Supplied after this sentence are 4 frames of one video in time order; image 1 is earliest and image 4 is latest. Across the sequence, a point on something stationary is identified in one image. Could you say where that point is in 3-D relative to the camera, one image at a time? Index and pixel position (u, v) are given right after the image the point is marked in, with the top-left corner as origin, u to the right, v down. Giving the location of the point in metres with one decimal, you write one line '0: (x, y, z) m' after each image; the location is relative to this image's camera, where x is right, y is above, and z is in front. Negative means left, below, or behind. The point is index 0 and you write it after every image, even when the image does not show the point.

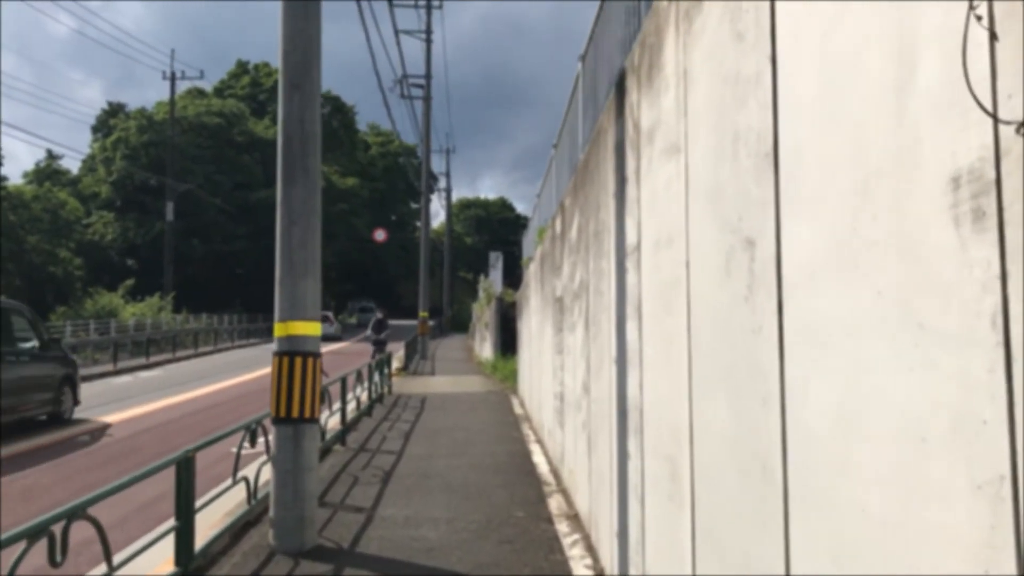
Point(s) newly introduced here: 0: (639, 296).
0: (+0.7, -0.1, +4.9) m
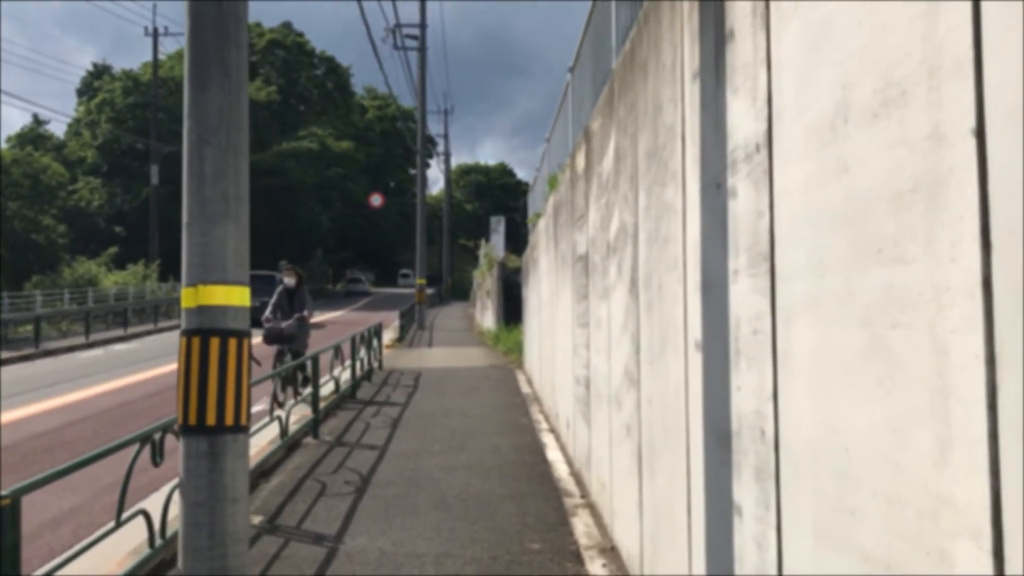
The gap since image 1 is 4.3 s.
0: (+0.8, +0.2, +2.7) m
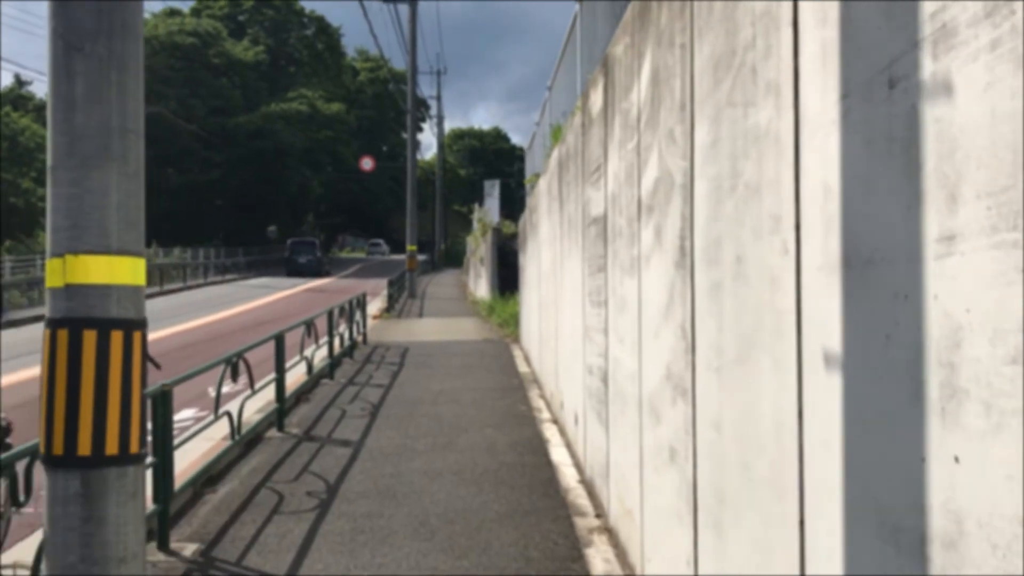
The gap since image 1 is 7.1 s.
0: (+0.8, +0.2, +1.3) m
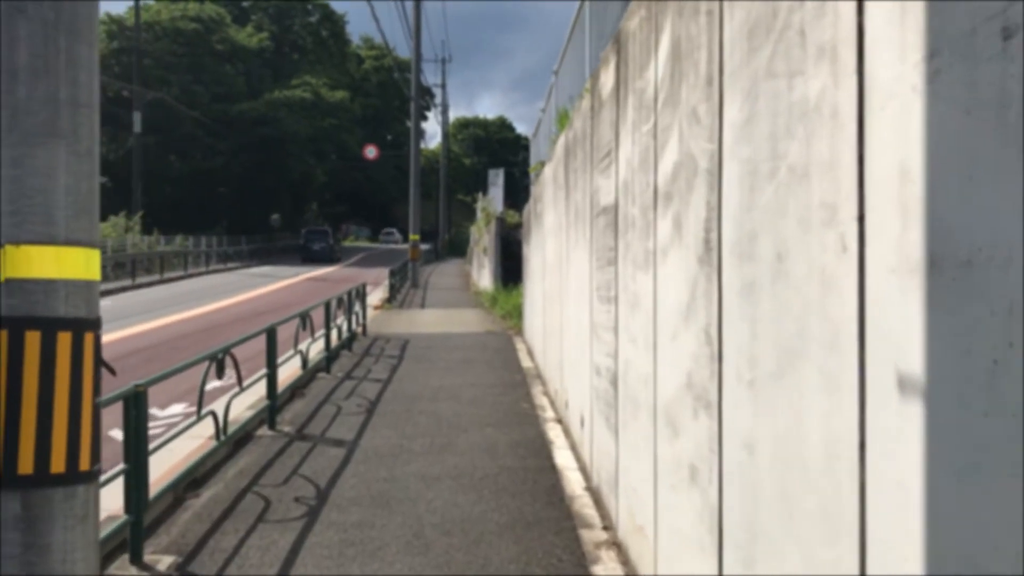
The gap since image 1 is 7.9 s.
0: (+0.8, +0.2, +0.9) m
